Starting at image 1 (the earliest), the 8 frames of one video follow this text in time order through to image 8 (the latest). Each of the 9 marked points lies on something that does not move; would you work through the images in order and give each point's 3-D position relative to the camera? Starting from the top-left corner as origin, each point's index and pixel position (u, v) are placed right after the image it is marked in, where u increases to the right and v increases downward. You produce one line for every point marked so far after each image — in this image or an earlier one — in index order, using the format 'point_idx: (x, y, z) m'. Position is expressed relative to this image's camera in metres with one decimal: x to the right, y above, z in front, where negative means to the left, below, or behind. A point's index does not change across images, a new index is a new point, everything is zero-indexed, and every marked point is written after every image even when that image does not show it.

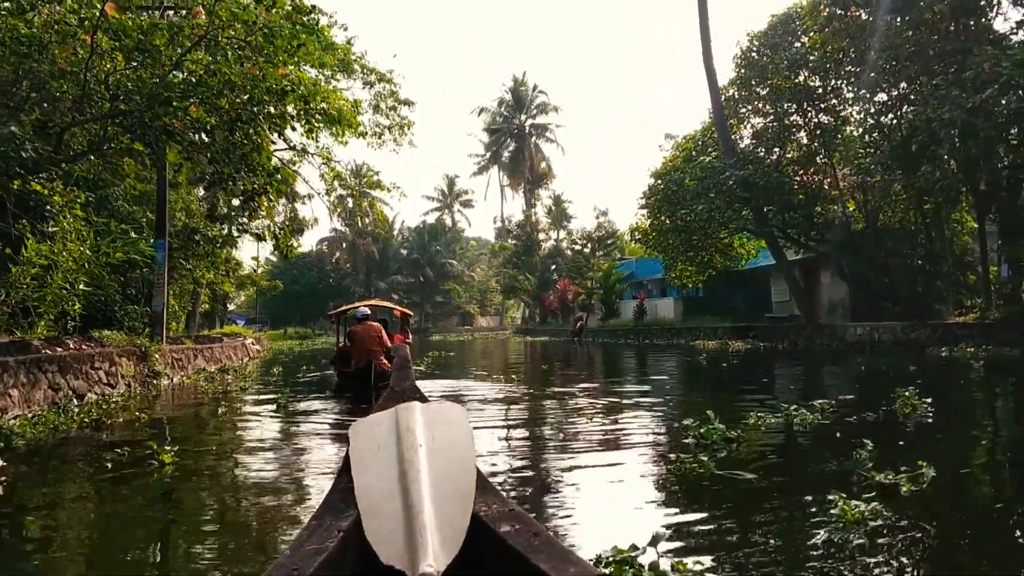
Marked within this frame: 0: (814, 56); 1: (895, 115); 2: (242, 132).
0: (+6.7, +5.1, +18.3) m
1: (+7.6, +3.5, +16.5) m
2: (-3.9, +2.3, +12.3) m
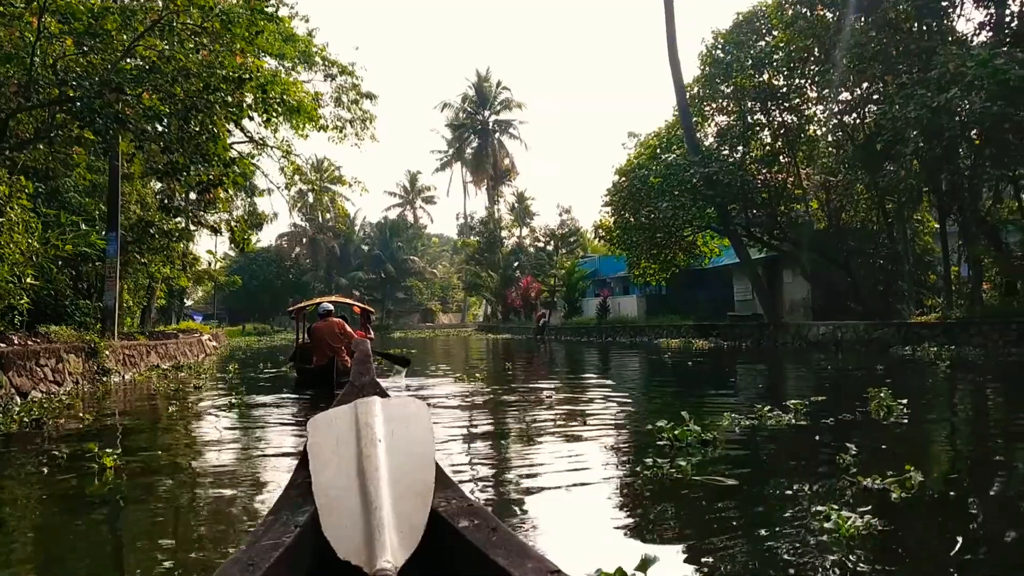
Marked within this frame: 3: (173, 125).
0: (+5.9, +5.1, +18.4) m
1: (+6.9, +3.5, +16.6) m
2: (-4.4, +2.4, +11.9) m
3: (-4.8, +2.3, +11.8) m
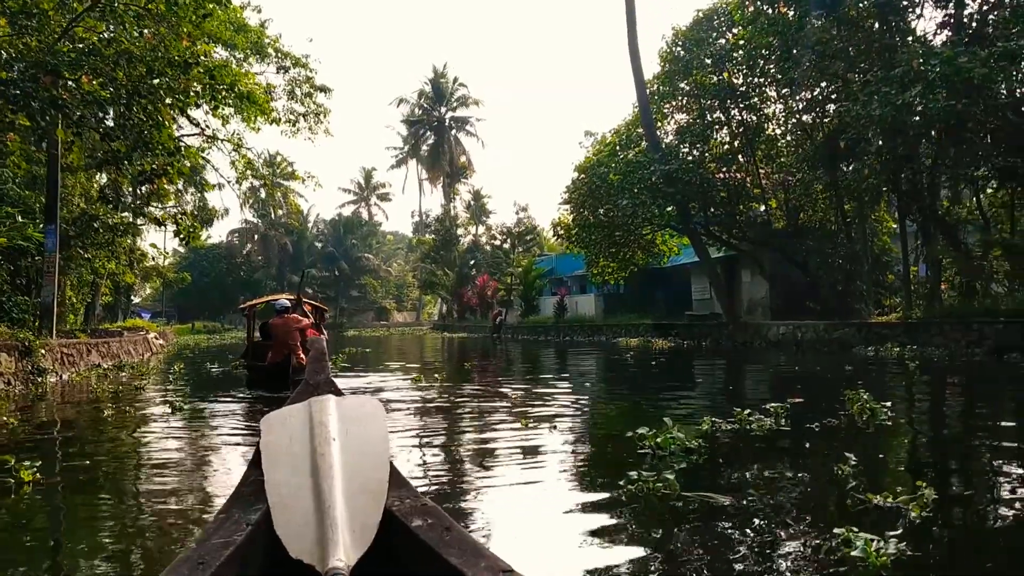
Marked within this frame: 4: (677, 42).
0: (+5.0, +5.2, +18.3) m
1: (+6.1, +3.5, +16.6) m
2: (-5.0, +2.4, +11.2) m
3: (-5.3, +2.4, +11.2) m
4: (+3.9, +5.7, +19.4) m
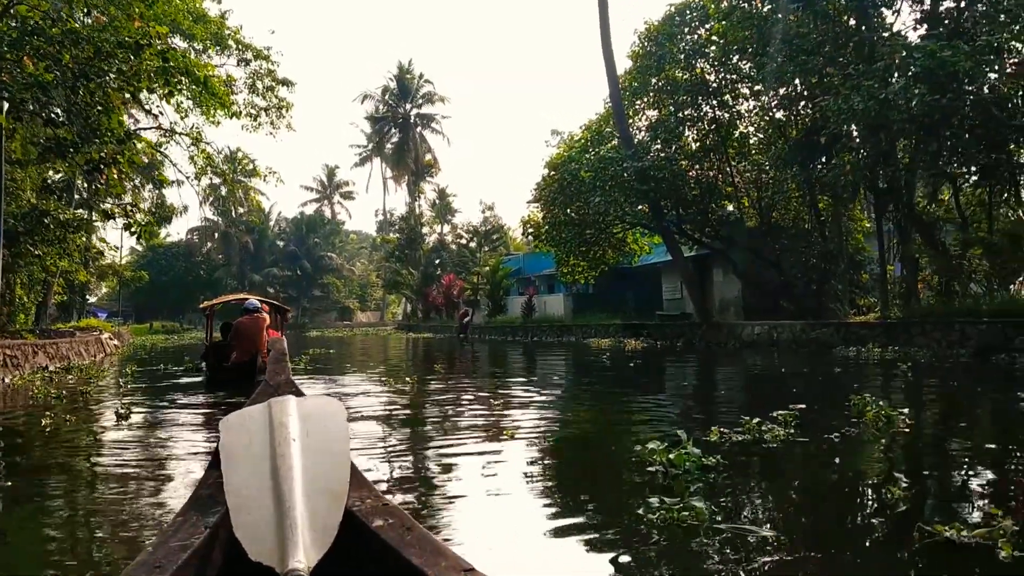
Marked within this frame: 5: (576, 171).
0: (+4.3, +5.2, +18.0) m
1: (+5.5, +3.5, +16.4) m
2: (-5.3, +2.5, +10.5) m
3: (-5.7, +2.4, +10.5) m
4: (+3.2, +5.8, +19.1) m
5: (+1.5, +2.8, +20.0) m
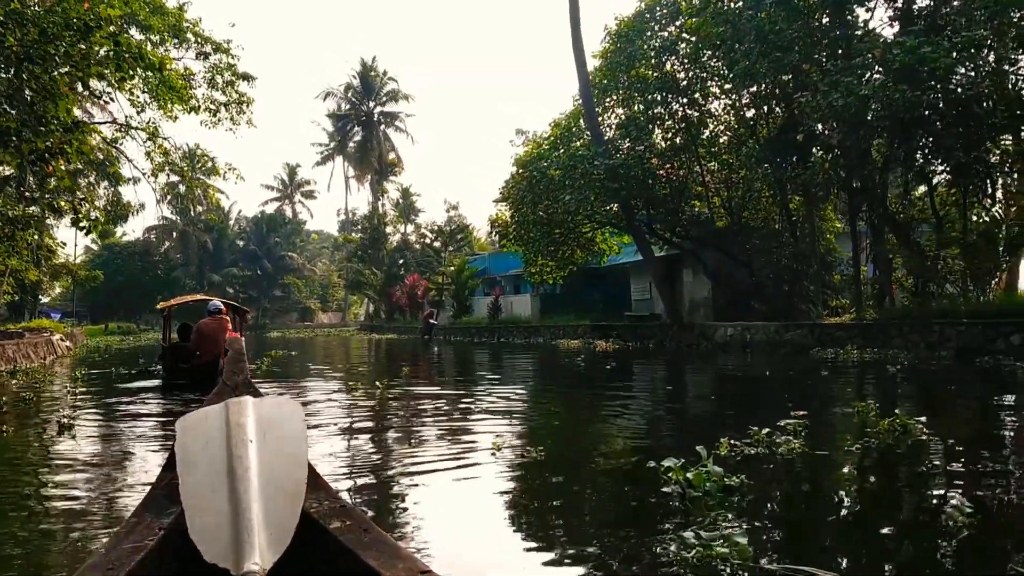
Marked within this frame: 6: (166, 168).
0: (+3.7, +5.2, +17.8) m
1: (+4.9, +3.5, +16.2) m
2: (-5.7, +2.5, +9.9) m
3: (-6.0, +2.4, +9.8) m
4: (+2.4, +5.7, +18.8) m
5: (+0.8, +2.8, +19.6) m
6: (-8.0, +2.7, +19.3) m
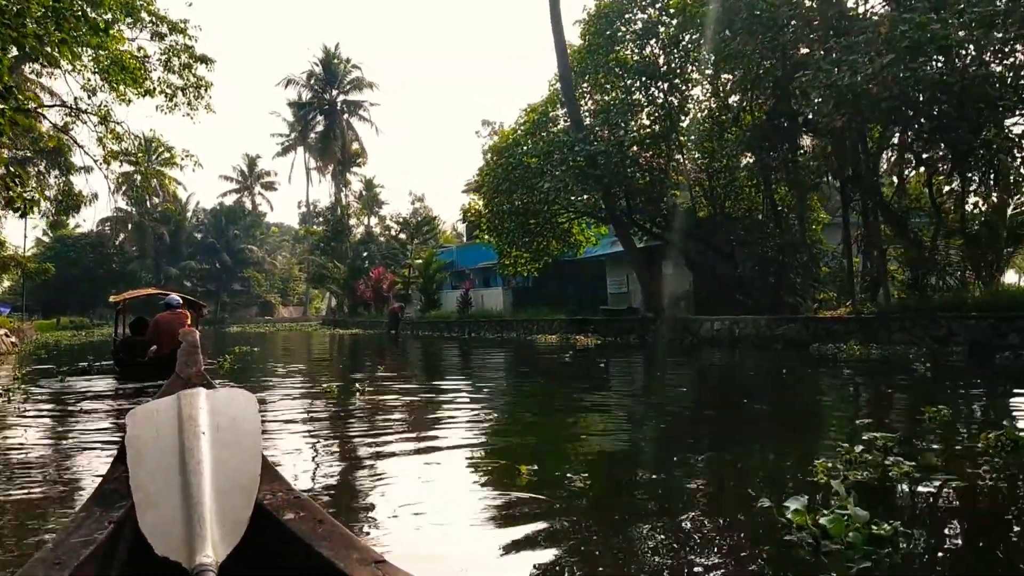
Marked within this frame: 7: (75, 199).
0: (+3.1, +5.3, +17.1) m
1: (+4.4, +3.6, +15.6) m
2: (-5.8, +2.6, +8.8) m
3: (-6.2, +2.5, +8.7) m
4: (+1.9, +5.9, +18.1) m
5: (+0.2, +2.9, +18.9) m
6: (-8.6, +2.9, +18.1) m
7: (-10.1, +2.1, +19.1) m
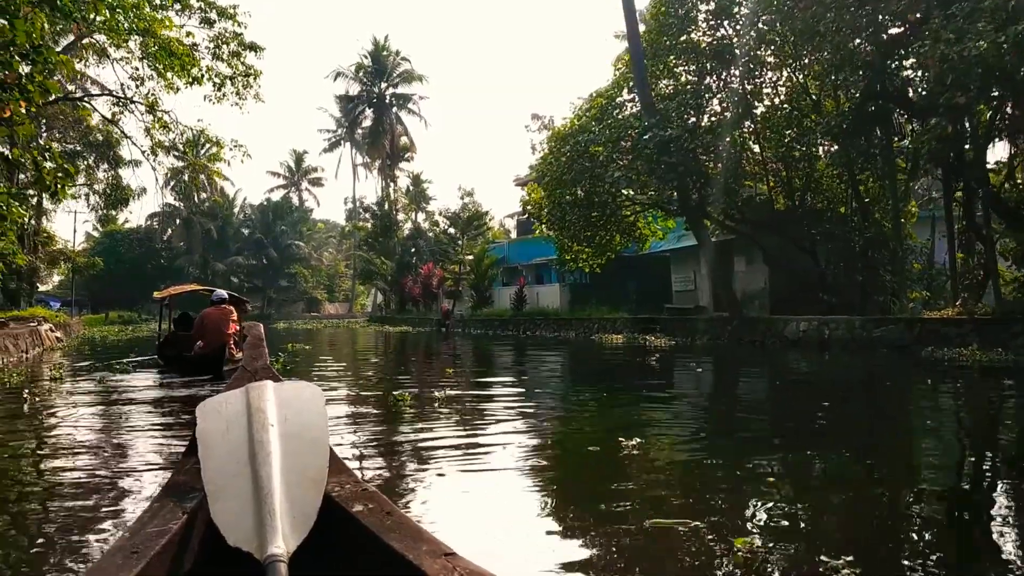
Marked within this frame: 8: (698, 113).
0: (+4.4, +5.3, +16.0) m
1: (+5.6, +3.6, +14.4) m
2: (-5.0, +2.7, +8.2) m
3: (-5.3, +2.6, +8.1) m
4: (+3.2, +6.0, +17.0) m
5: (+1.5, +3.0, +17.9) m
6: (-7.3, +3.0, +17.6) m
7: (-8.8, +2.2, +18.6) m
8: (+3.7, +3.5, +16.9) m
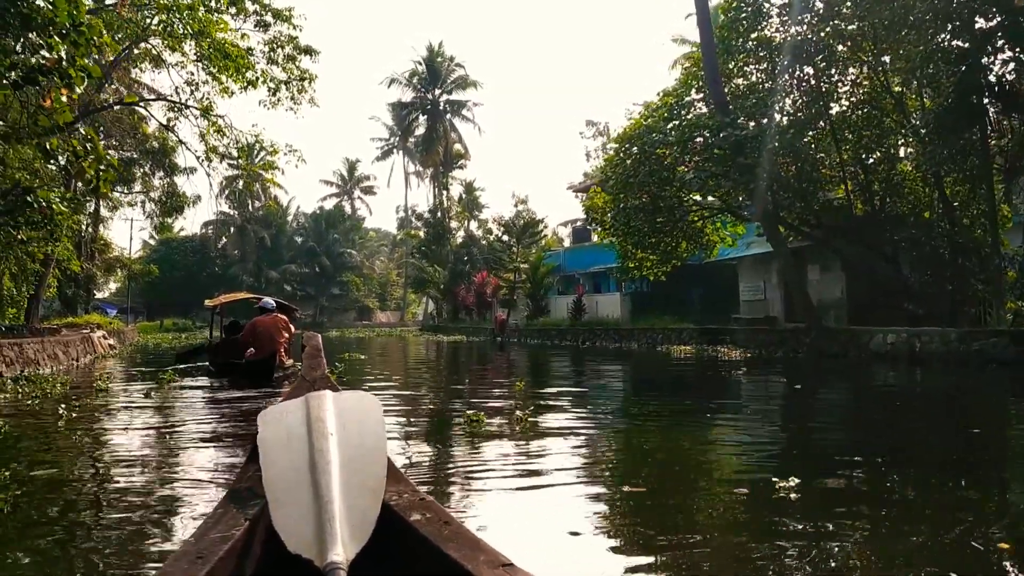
0: (+5.5, +5.2, +15.1) m
1: (+6.6, +3.5, +13.5) m
2: (-4.3, +2.6, +7.8) m
3: (-4.7, +2.6, +7.8) m
4: (+4.4, +5.8, +16.3) m
5: (+2.7, +2.8, +17.2) m
6: (-6.0, +2.9, +17.4) m
7: (-7.5, +2.1, +18.5) m
8: (+4.9, +3.3, +16.0) m
